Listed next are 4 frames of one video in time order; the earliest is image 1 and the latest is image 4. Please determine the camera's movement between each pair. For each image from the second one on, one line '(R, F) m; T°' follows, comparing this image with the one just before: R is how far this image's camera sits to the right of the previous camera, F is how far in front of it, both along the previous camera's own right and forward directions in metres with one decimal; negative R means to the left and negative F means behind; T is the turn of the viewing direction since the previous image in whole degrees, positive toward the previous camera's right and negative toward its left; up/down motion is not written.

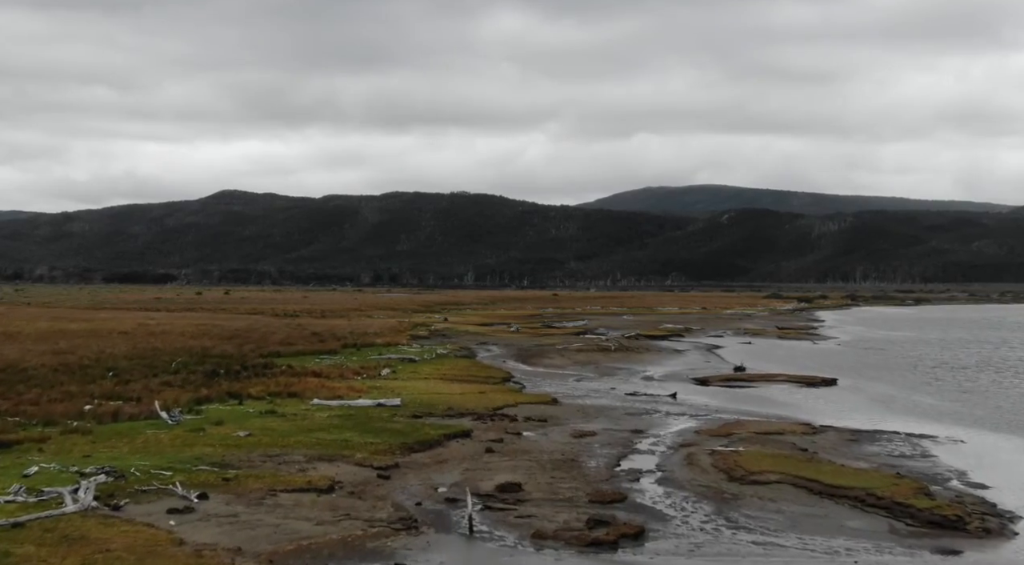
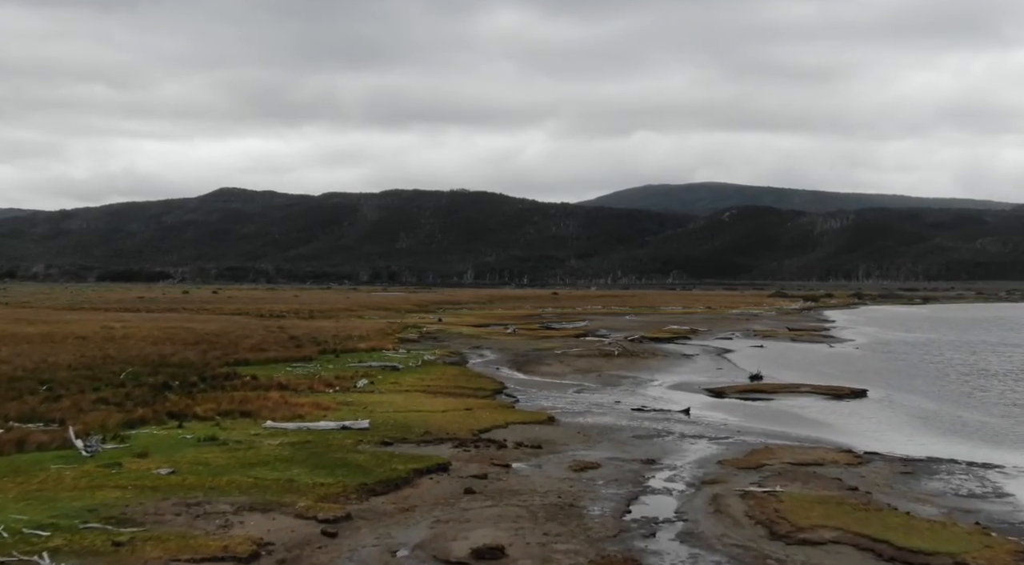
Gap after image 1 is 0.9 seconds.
(+0.3, +5.4) m; 0°
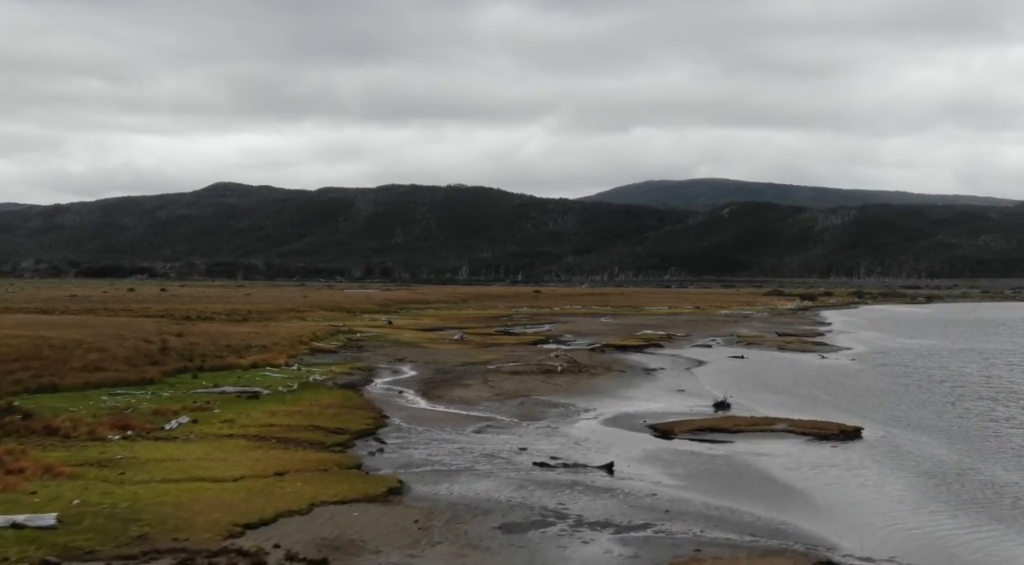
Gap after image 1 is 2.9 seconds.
(+3.6, +11.4) m; 0°
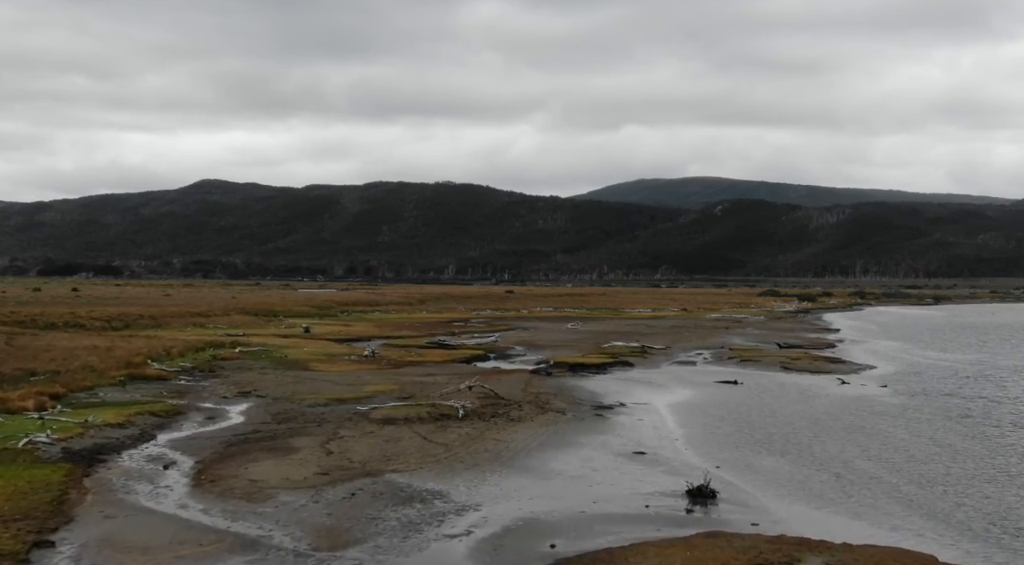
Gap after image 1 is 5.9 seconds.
(+3.4, +17.8) m; 0°
